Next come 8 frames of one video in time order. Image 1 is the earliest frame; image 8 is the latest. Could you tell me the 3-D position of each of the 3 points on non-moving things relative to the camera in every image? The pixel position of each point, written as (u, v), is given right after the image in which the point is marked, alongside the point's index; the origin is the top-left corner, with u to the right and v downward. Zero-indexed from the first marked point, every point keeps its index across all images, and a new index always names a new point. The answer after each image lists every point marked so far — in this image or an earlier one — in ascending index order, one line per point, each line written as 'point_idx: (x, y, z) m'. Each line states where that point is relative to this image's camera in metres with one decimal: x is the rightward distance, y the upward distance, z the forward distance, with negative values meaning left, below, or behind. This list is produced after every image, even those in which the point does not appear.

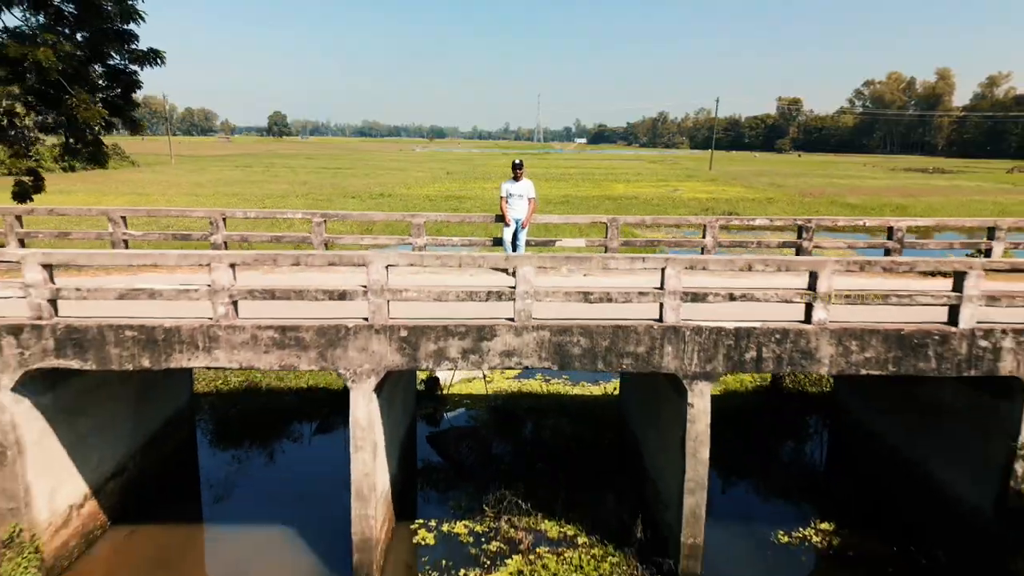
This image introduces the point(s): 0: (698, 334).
0: (+1.1, -0.3, +4.6) m
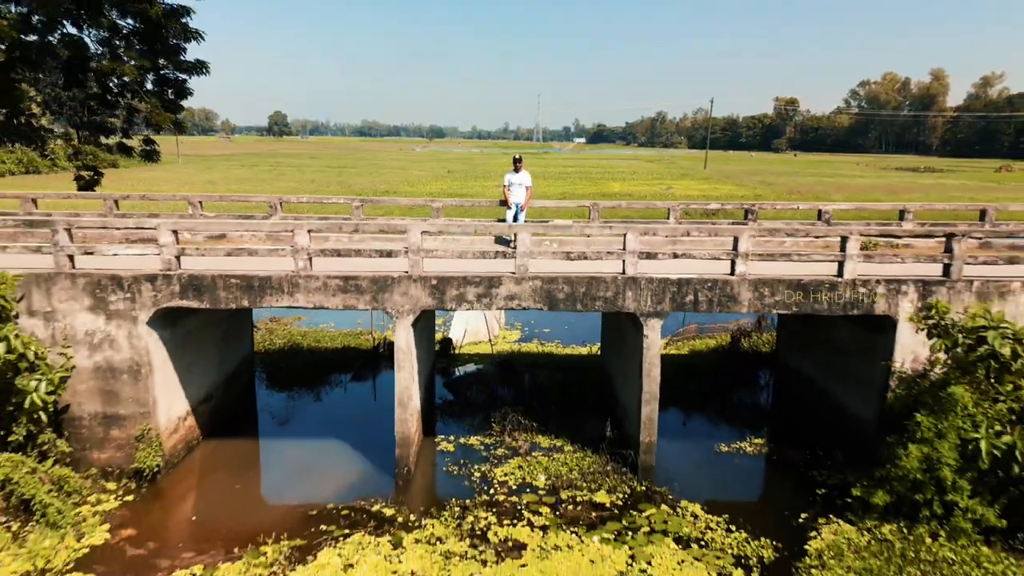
0: (+1.1, 0.0, +6.2) m
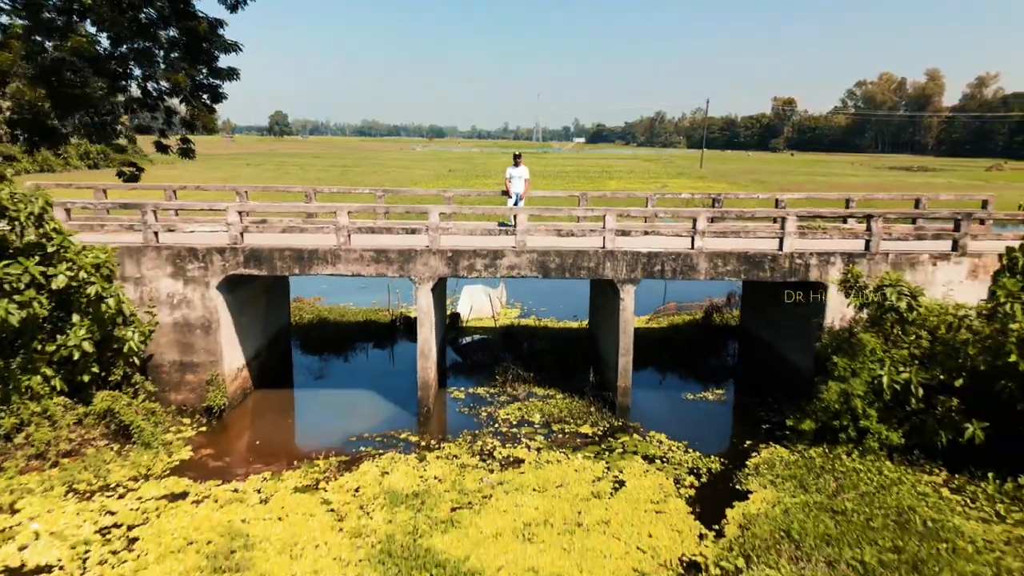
0: (+1.1, +0.3, +7.7) m
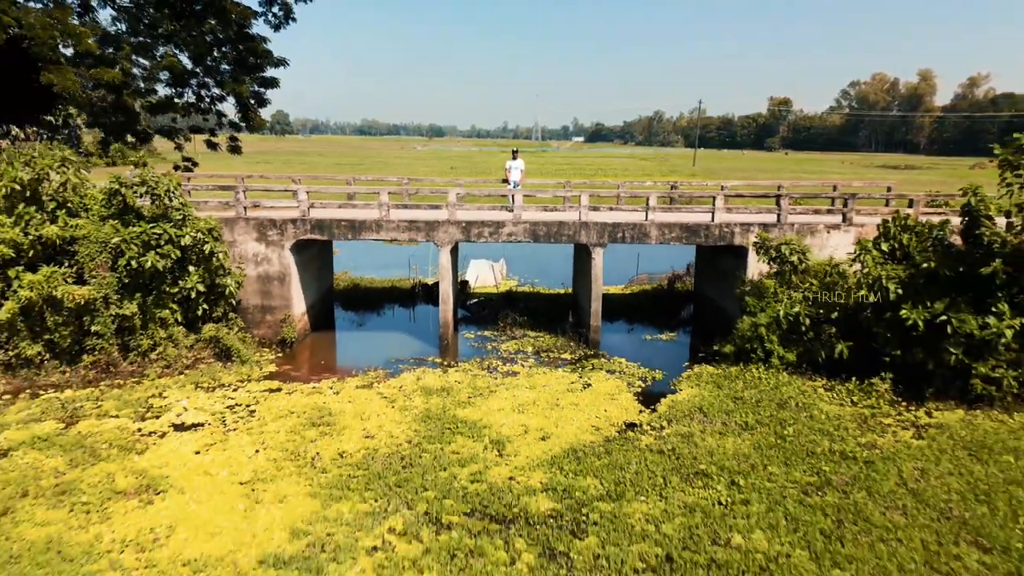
0: (+1.1, +0.8, +10.2) m
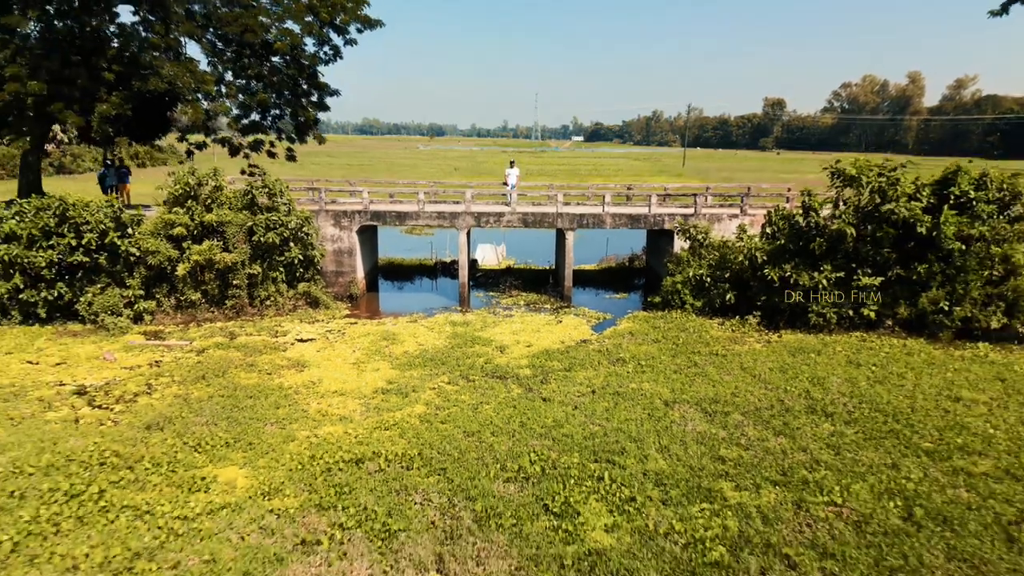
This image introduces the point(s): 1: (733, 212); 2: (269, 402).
0: (+1.0, +1.4, +14.7) m
1: (+4.3, +1.5, +15.8) m
2: (-2.9, -1.4, +9.5) m
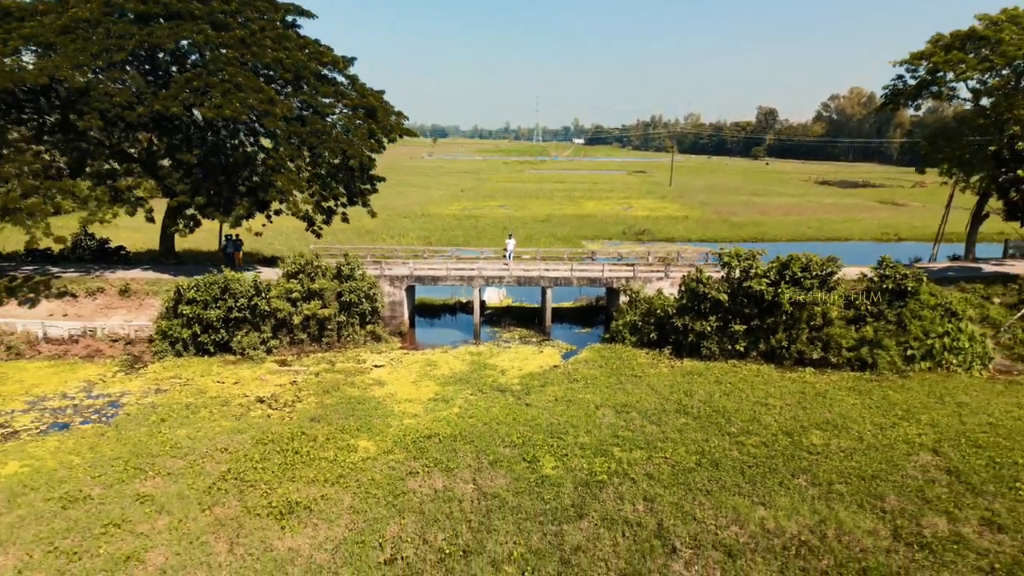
0: (+1.0, +0.3, +21.7) m
1: (+4.2, +0.4, +22.8) m
2: (-2.9, -2.5, +16.5) m
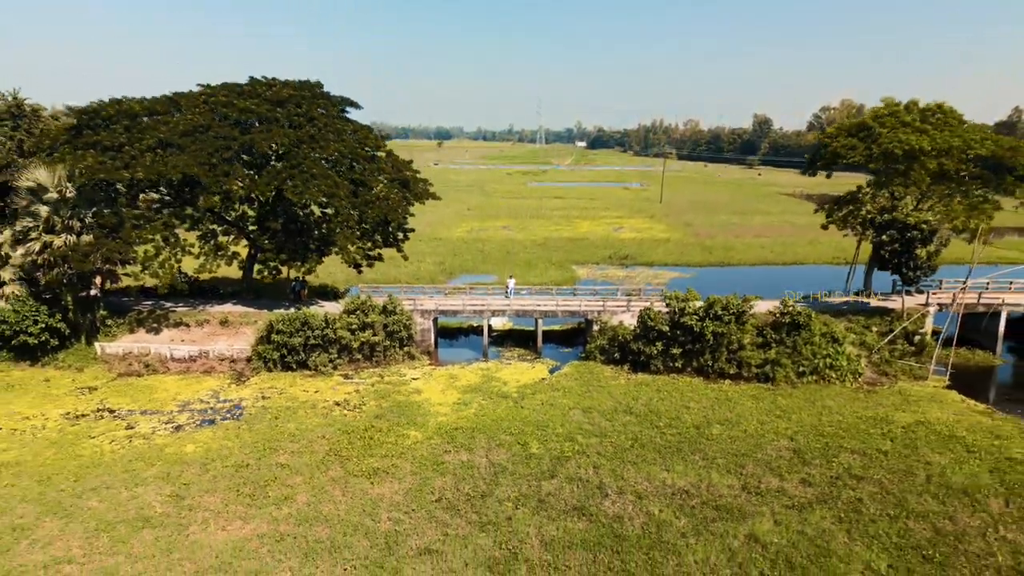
0: (+1.0, -0.9, +29.1) m
1: (+4.2, -0.8, +30.2) m
2: (-3.0, -3.6, +23.9) m
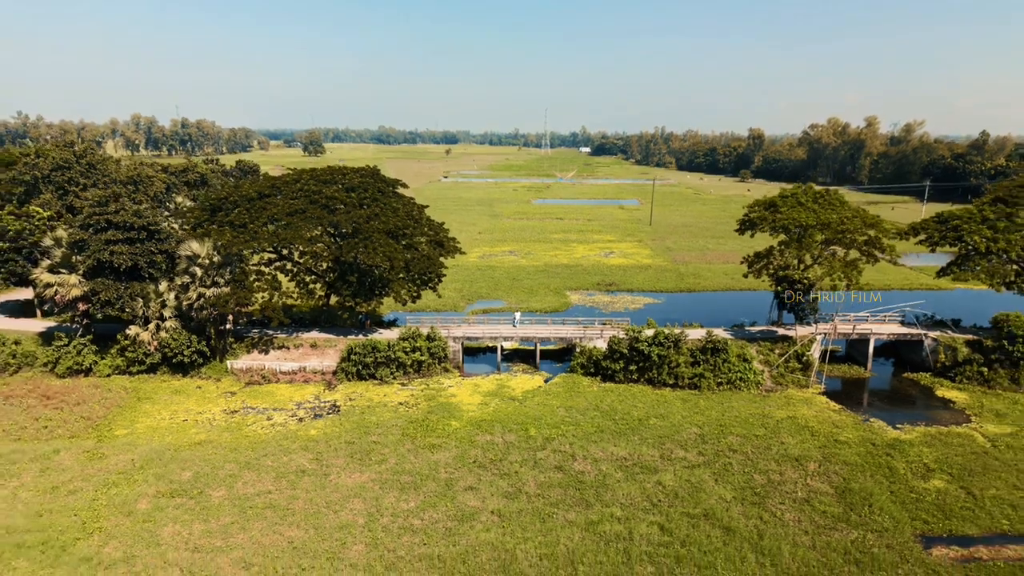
0: (+1.3, -2.6, +40.8) m
1: (+4.6, -2.5, +41.9) m
2: (-2.7, -5.3, +35.6) m
